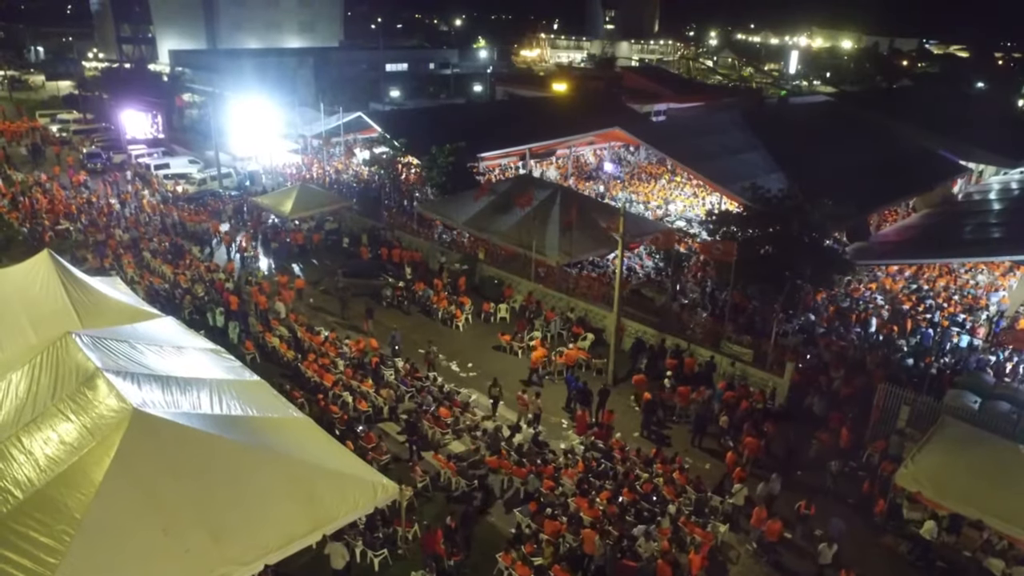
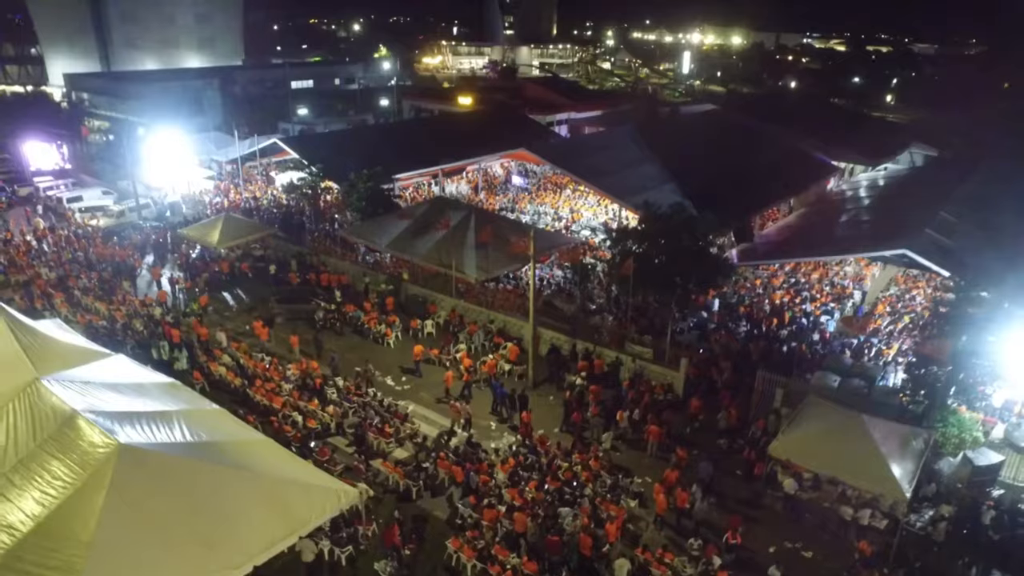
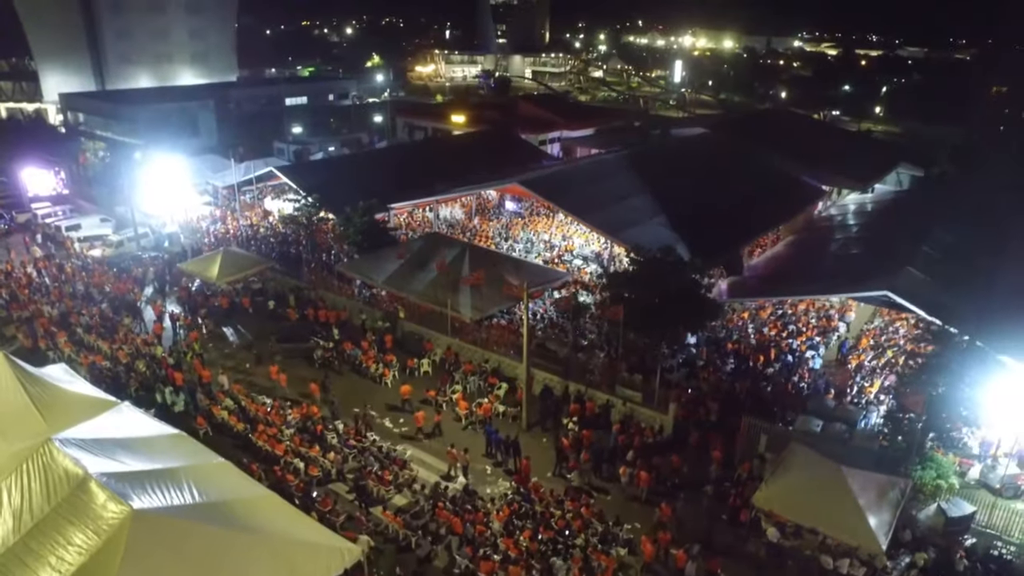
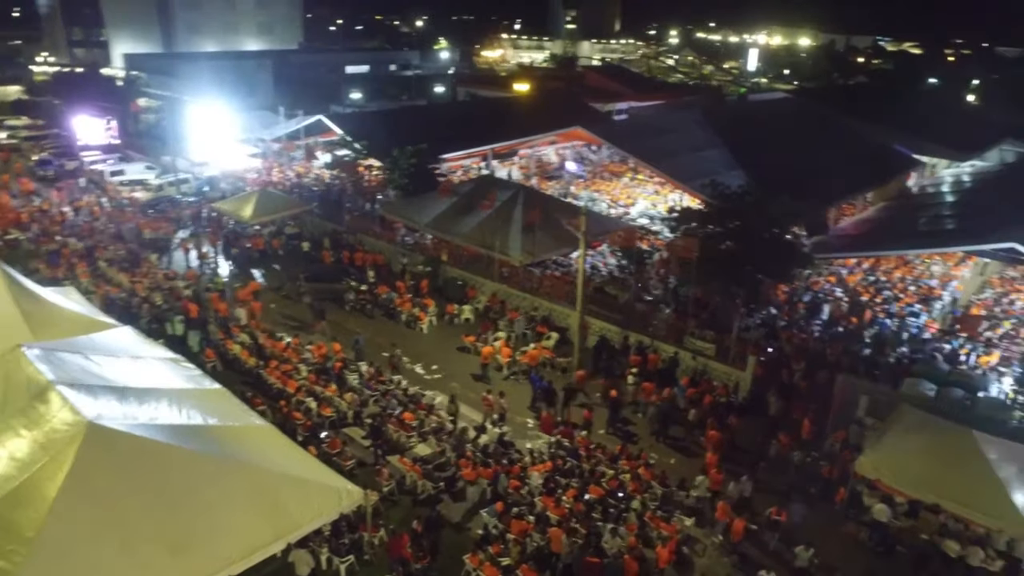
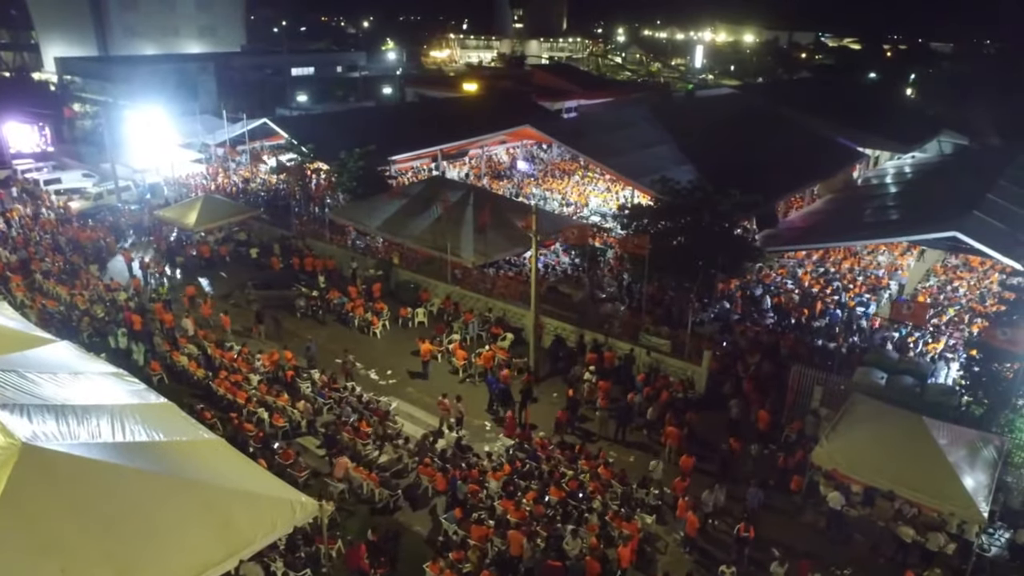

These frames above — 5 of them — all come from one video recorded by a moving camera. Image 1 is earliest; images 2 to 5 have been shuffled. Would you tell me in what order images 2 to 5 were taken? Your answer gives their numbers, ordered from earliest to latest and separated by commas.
4, 5, 2, 3
